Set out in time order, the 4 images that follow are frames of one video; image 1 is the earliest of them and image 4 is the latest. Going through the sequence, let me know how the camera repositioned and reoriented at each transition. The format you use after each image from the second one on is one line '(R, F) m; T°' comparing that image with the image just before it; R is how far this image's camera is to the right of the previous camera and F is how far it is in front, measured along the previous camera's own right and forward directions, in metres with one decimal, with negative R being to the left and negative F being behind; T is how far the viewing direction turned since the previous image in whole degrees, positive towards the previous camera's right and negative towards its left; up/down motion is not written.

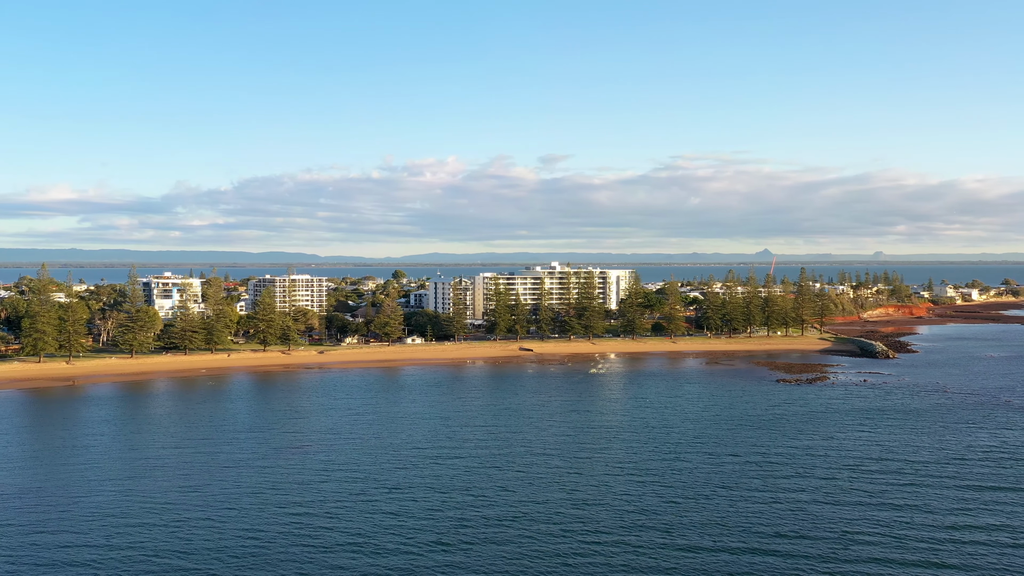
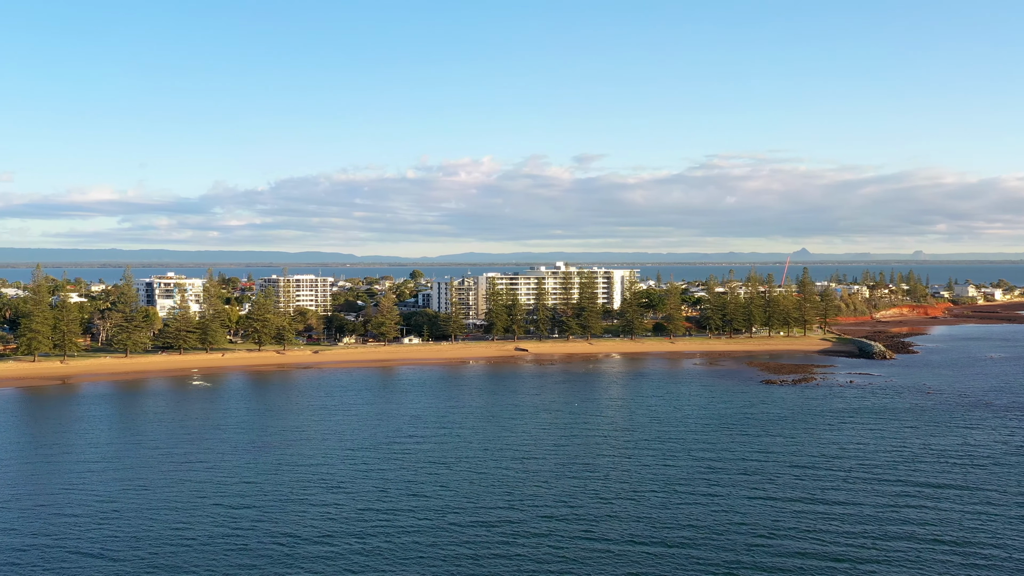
(+2.1, -0.4) m; -1°
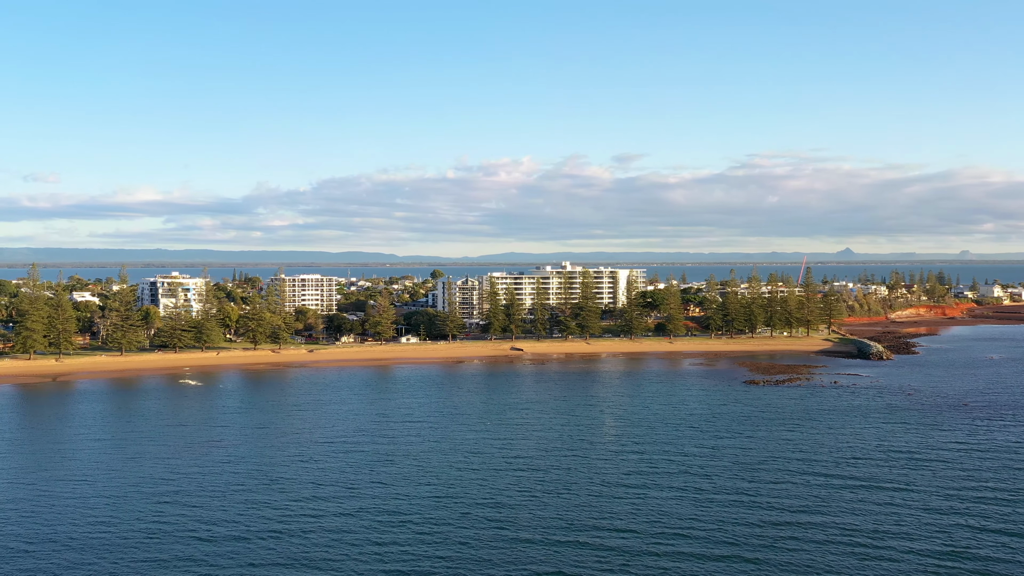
(+2.4, -0.6) m; -1°
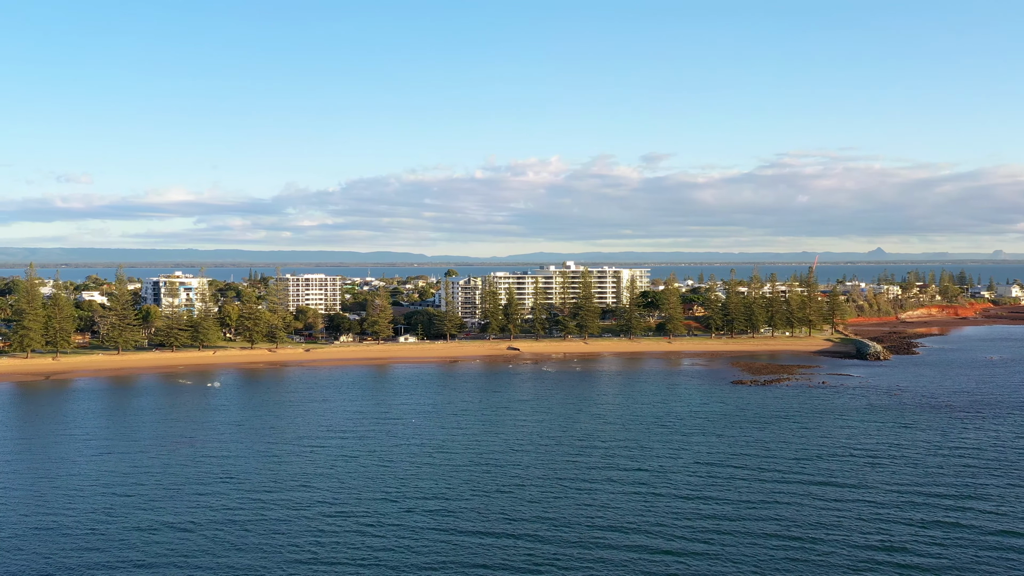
(+1.7, -0.4) m; -1°
